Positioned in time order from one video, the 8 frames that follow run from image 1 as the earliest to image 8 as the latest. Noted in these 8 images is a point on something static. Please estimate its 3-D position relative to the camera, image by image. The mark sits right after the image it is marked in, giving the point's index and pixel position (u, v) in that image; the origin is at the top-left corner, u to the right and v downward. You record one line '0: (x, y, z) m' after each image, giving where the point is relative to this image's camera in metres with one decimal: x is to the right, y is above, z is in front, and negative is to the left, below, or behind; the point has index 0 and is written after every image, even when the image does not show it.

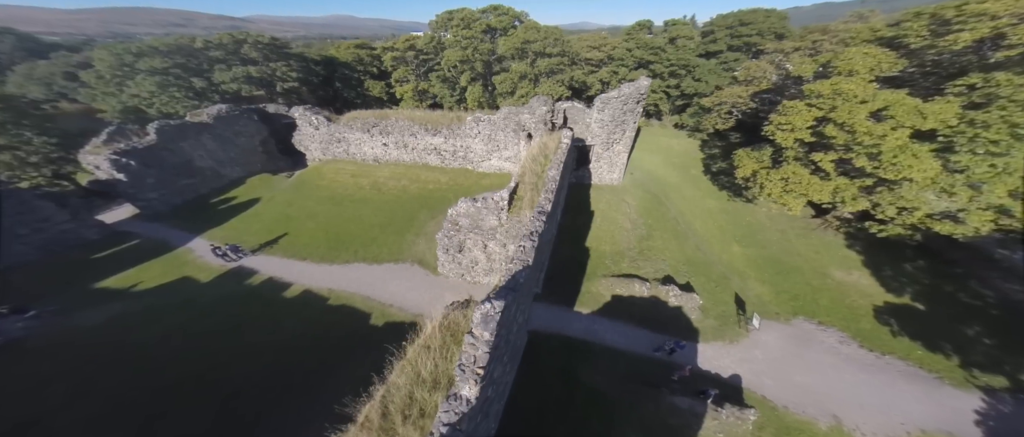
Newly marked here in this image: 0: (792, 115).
0: (+11.2, +4.2, +11.8) m
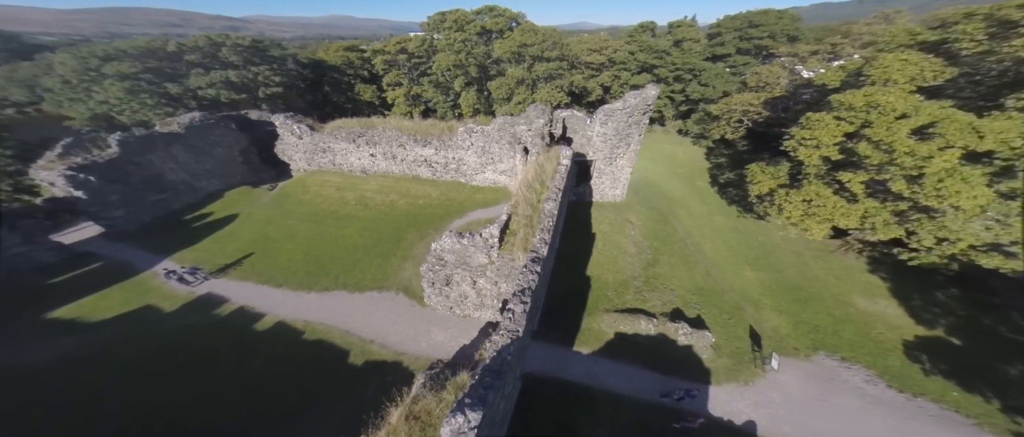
0: (+11.0, +3.2, +10.6) m
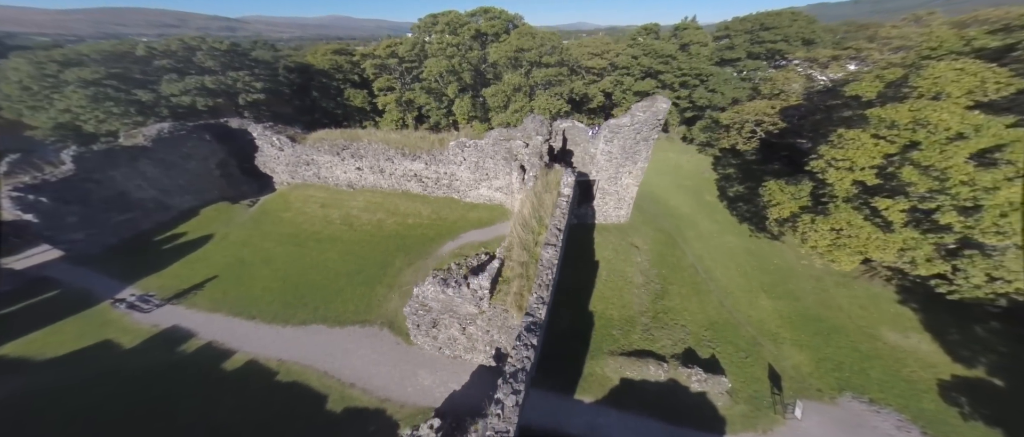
0: (+10.7, +2.2, +9.4) m
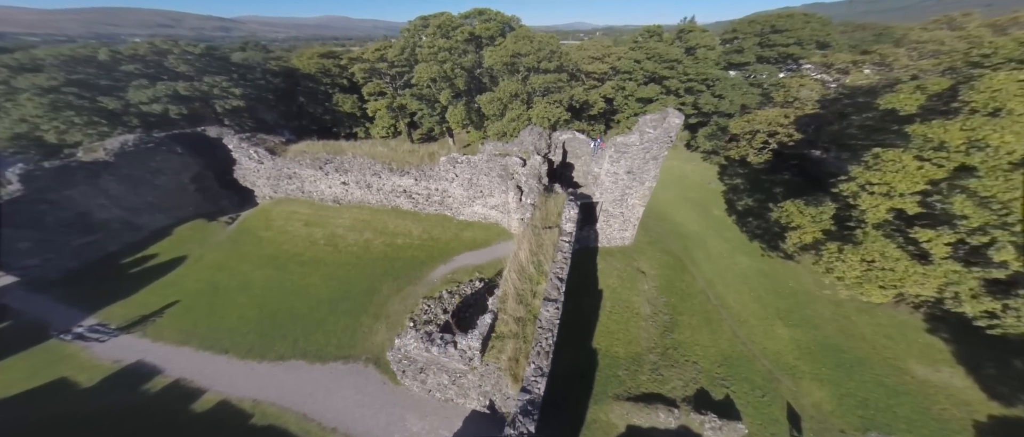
0: (+10.6, +1.3, +8.4) m
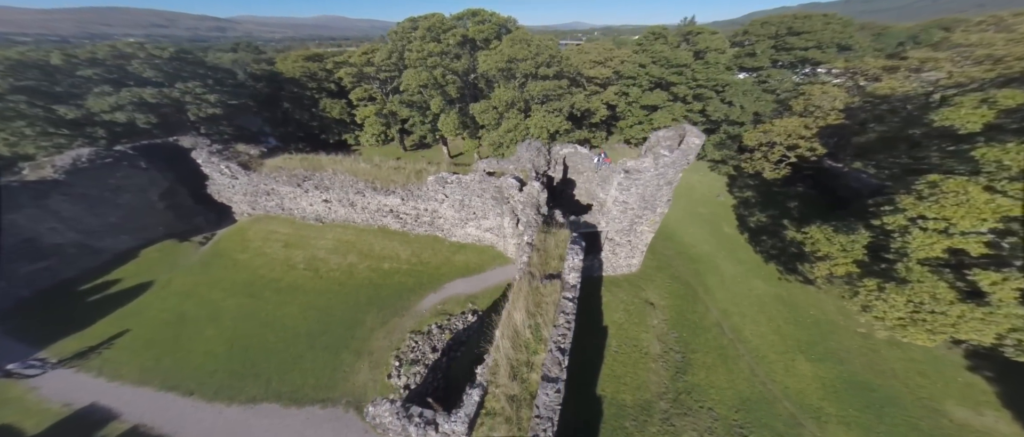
0: (+10.4, +0.3, +7.1) m
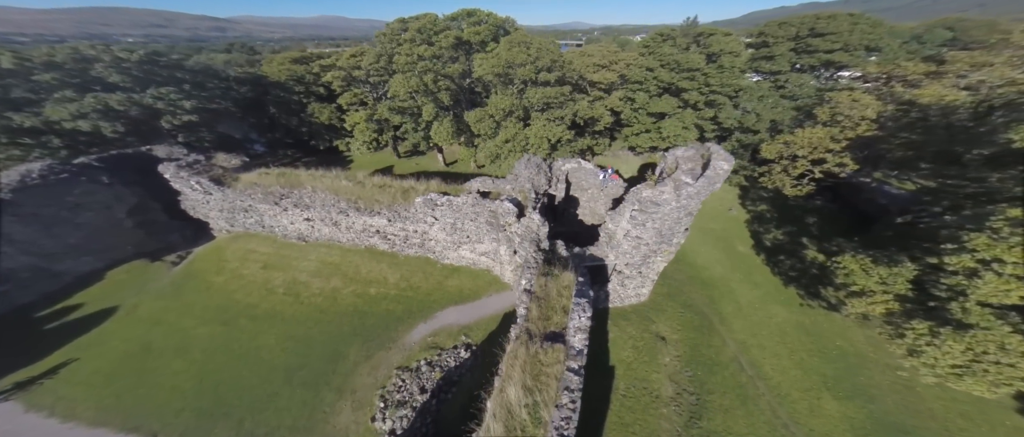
0: (+10.3, -0.5, +5.9) m
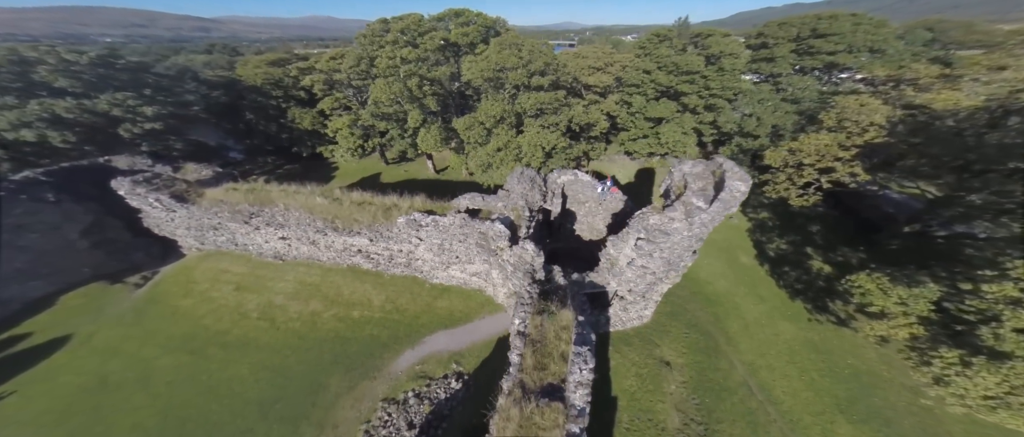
0: (+10.2, -1.0, +5.3) m
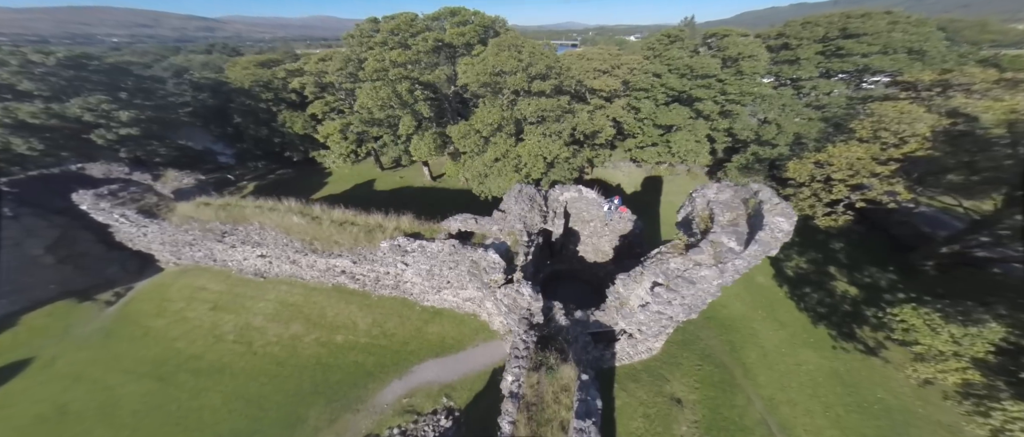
0: (+10.0, -1.8, +4.2) m
